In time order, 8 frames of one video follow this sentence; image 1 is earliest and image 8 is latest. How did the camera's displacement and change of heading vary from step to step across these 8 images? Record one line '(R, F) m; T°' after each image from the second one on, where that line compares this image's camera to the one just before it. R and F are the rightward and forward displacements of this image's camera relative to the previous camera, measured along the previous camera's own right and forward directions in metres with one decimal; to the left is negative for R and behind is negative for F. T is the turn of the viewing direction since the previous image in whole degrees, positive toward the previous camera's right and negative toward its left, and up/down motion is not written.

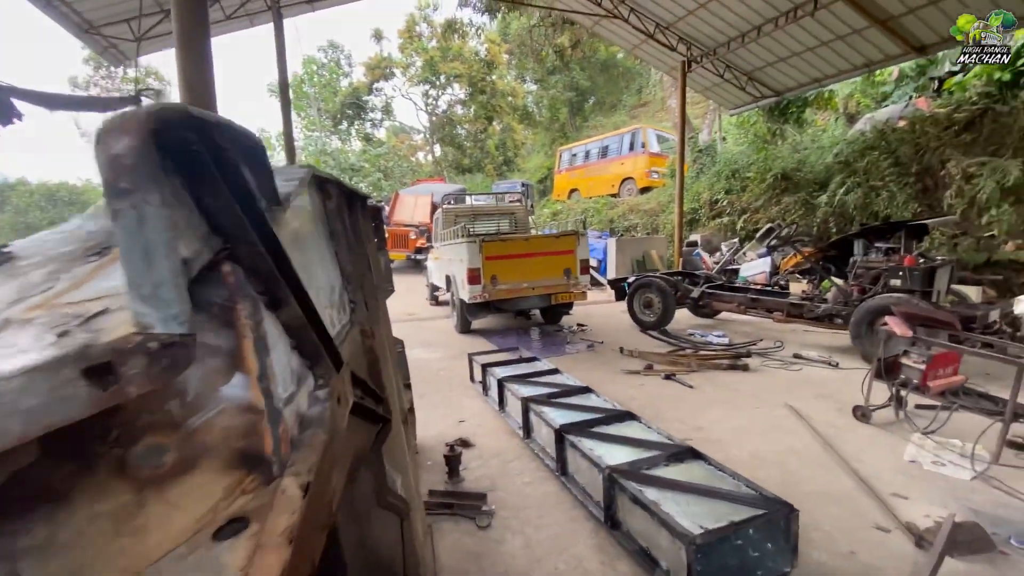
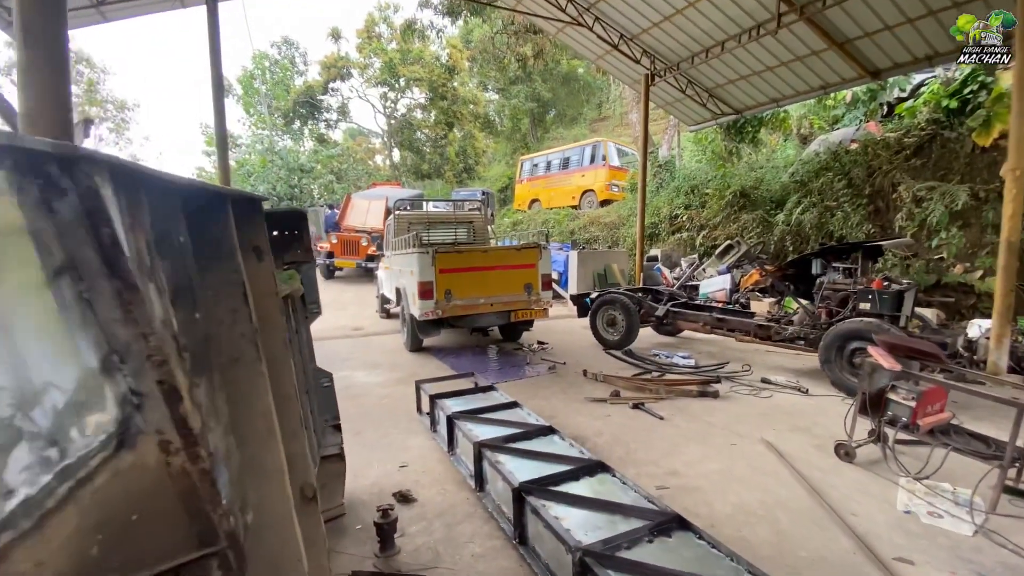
(0.0, +0.5) m; +5°
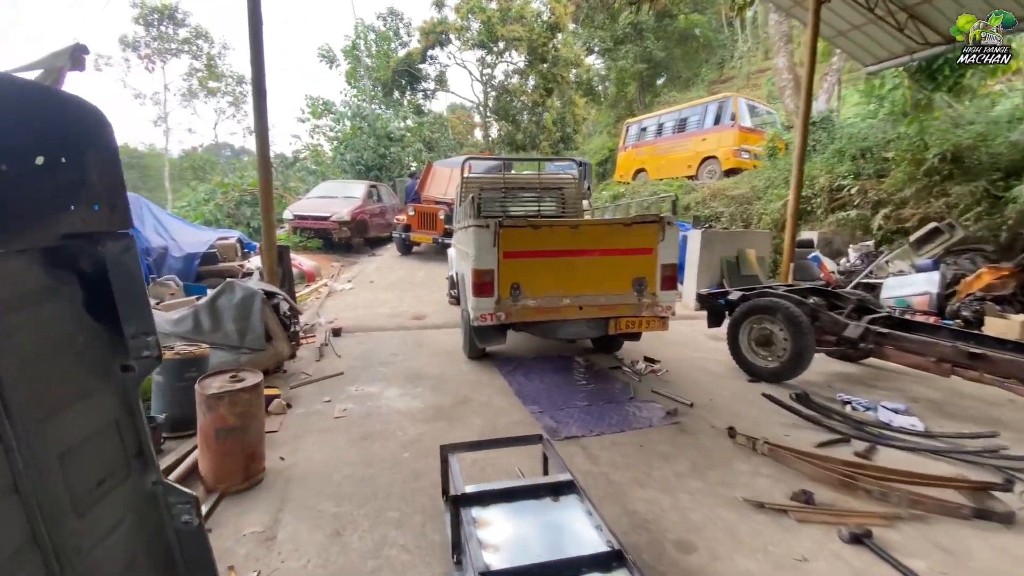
(-0.1, +1.9) m; -11°
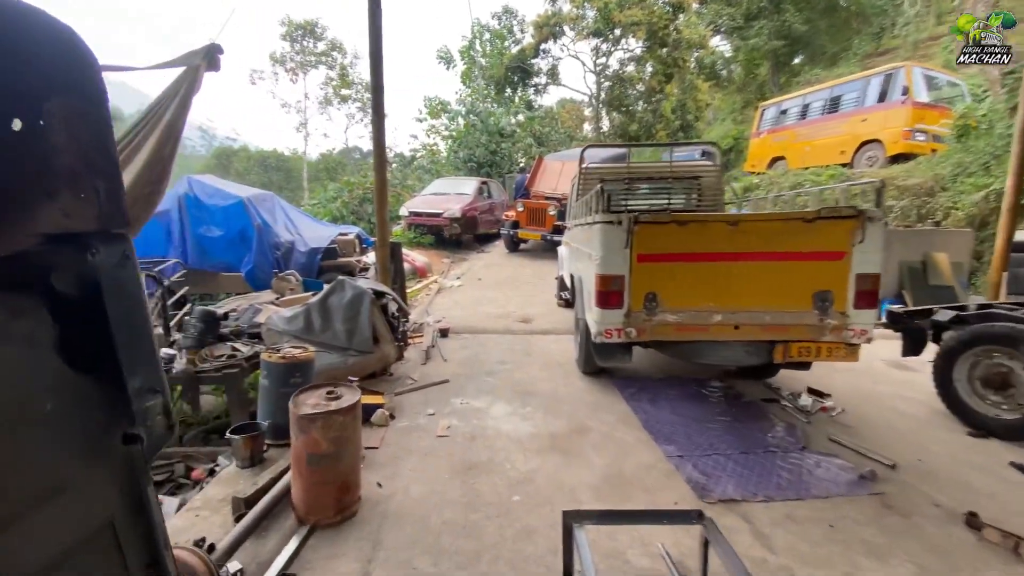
(-0.2, +0.6) m; -12°
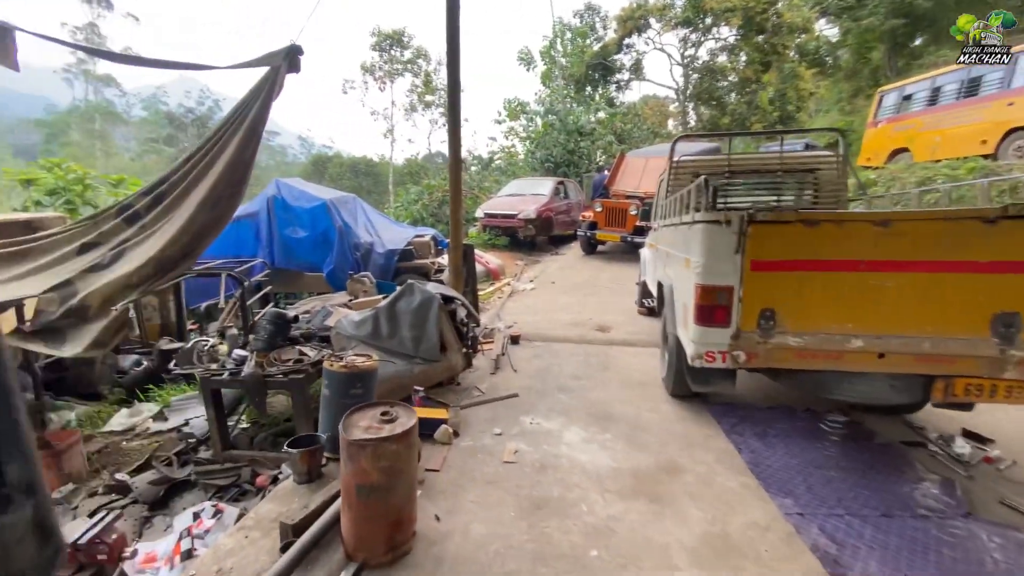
(0.0, +0.4) m; -9°
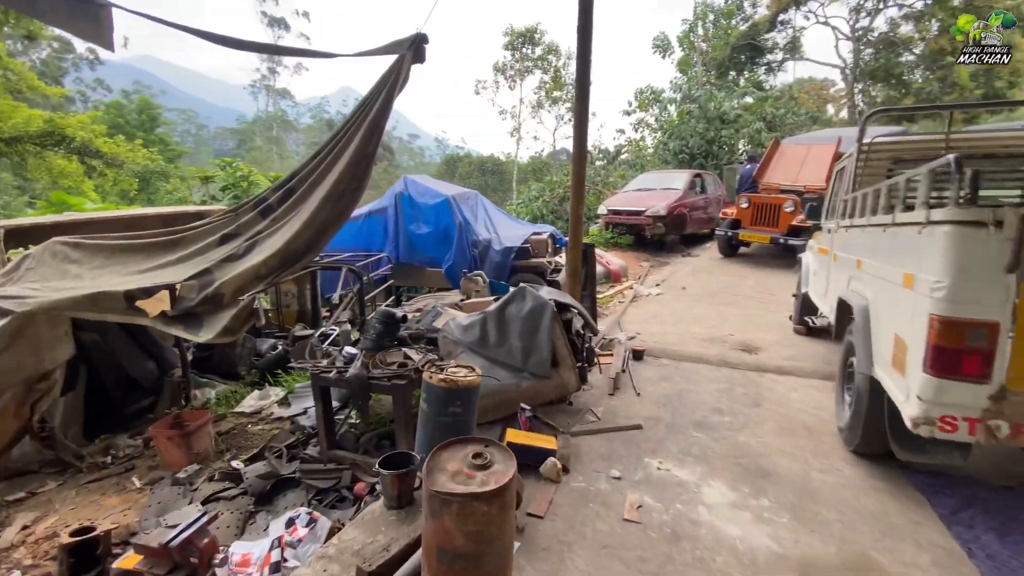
(-0.1, +0.5) m; -14°
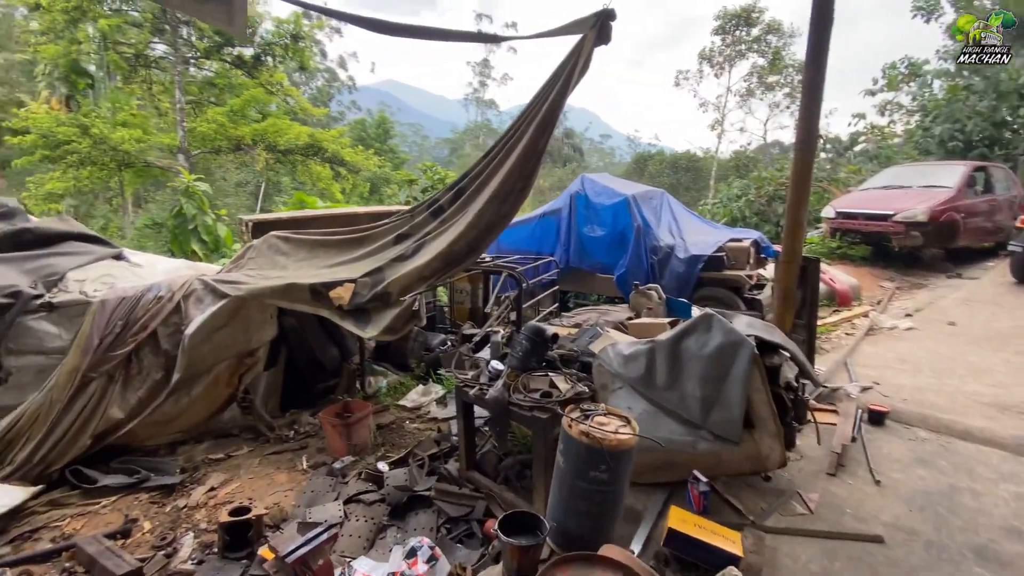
(0.0, +0.6) m; -21°
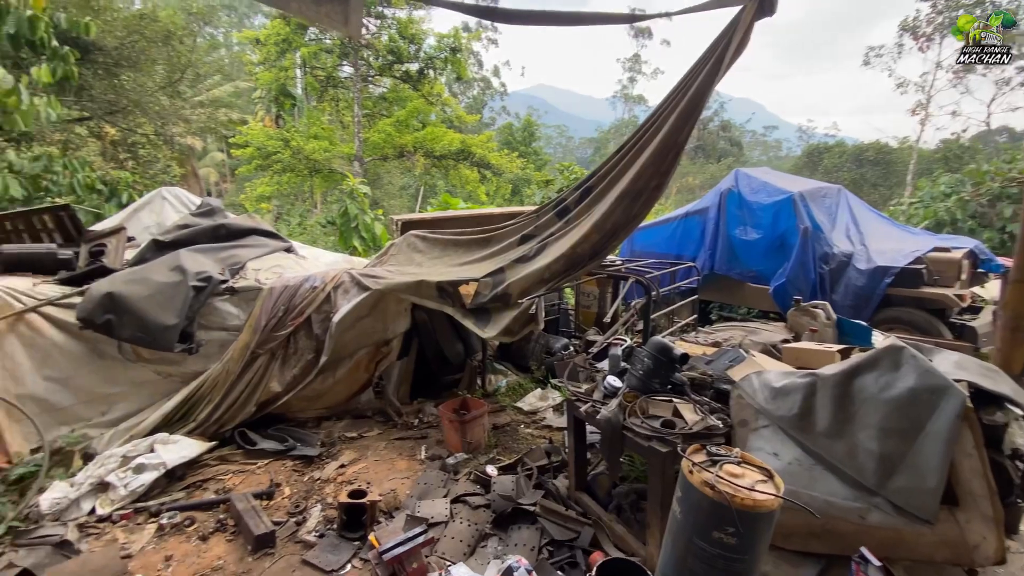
(+0.1, +0.2) m; -17°
